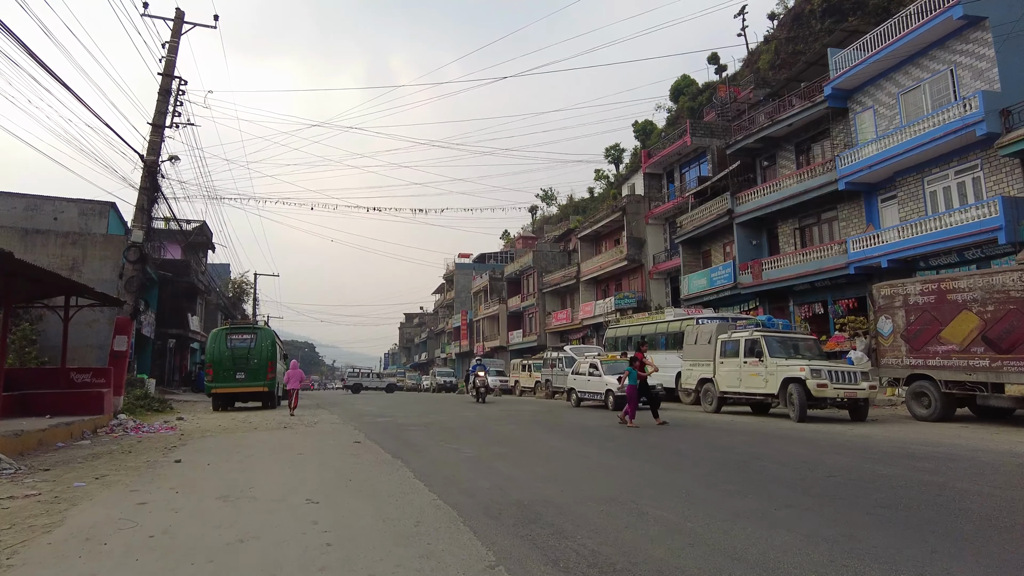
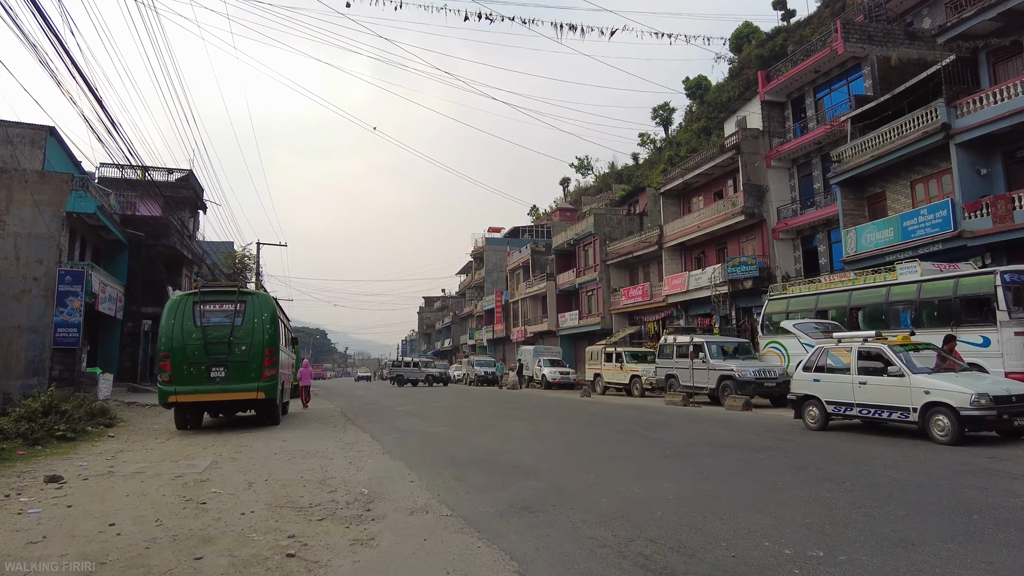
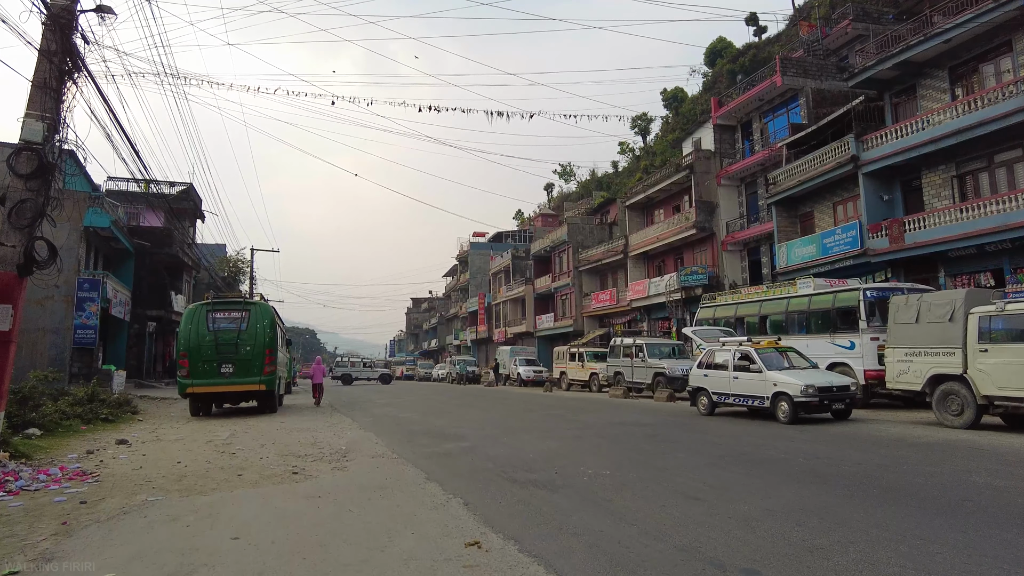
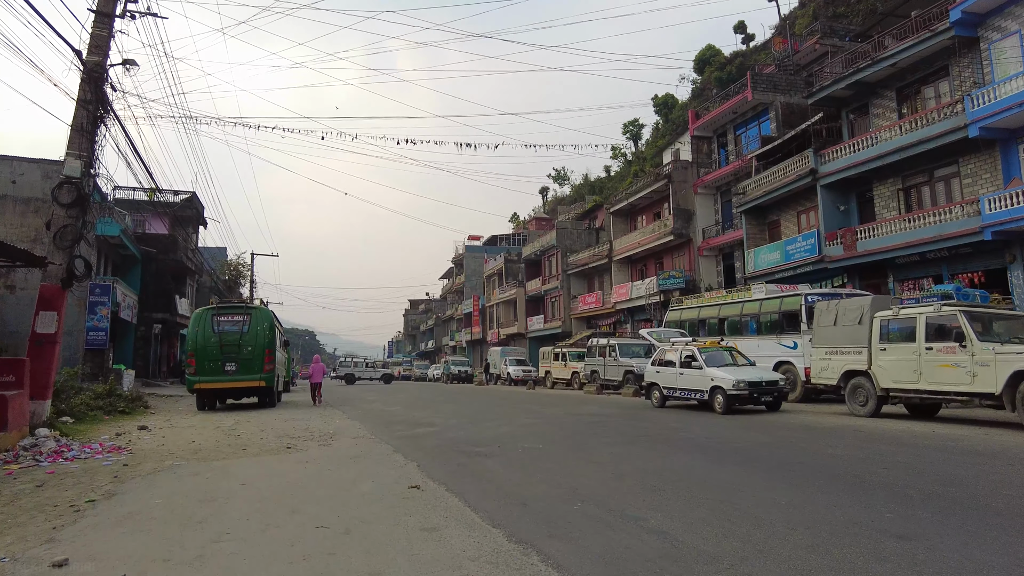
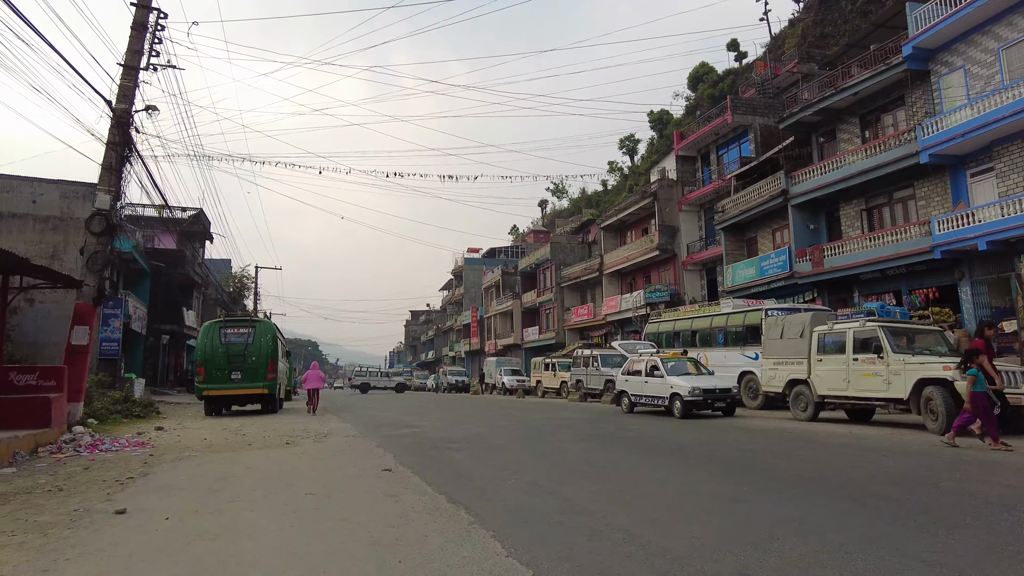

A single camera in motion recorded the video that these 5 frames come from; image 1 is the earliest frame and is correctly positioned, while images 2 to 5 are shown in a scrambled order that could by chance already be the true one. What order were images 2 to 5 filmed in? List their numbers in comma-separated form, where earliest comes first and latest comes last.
5, 4, 3, 2
